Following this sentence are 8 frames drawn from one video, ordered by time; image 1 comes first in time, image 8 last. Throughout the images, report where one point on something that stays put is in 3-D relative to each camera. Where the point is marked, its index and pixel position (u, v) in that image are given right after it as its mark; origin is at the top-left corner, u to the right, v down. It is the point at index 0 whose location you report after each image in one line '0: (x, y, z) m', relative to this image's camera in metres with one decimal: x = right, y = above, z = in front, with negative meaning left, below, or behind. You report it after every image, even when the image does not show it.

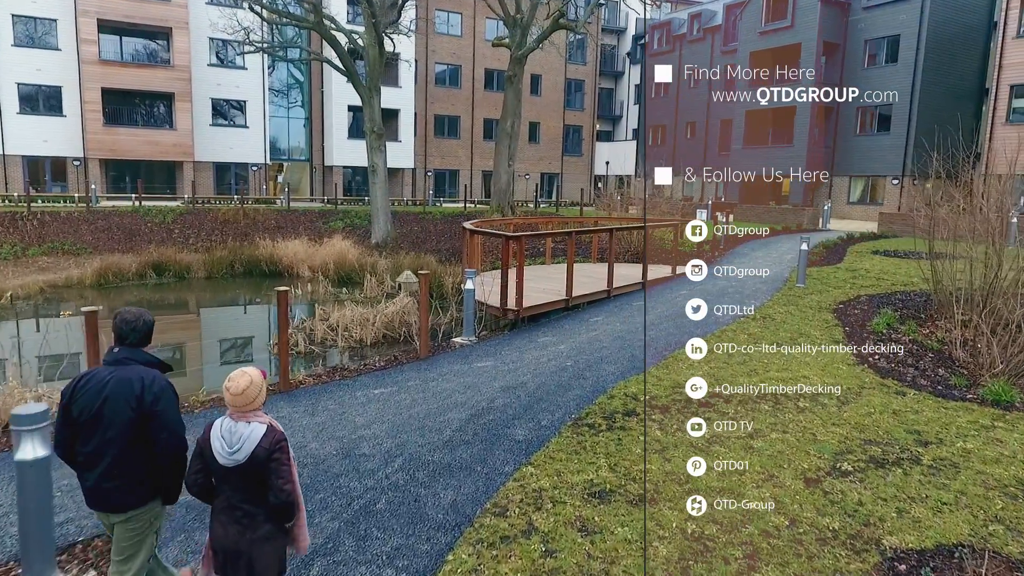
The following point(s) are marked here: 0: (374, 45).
0: (-2.8, +4.9, +13.9) m
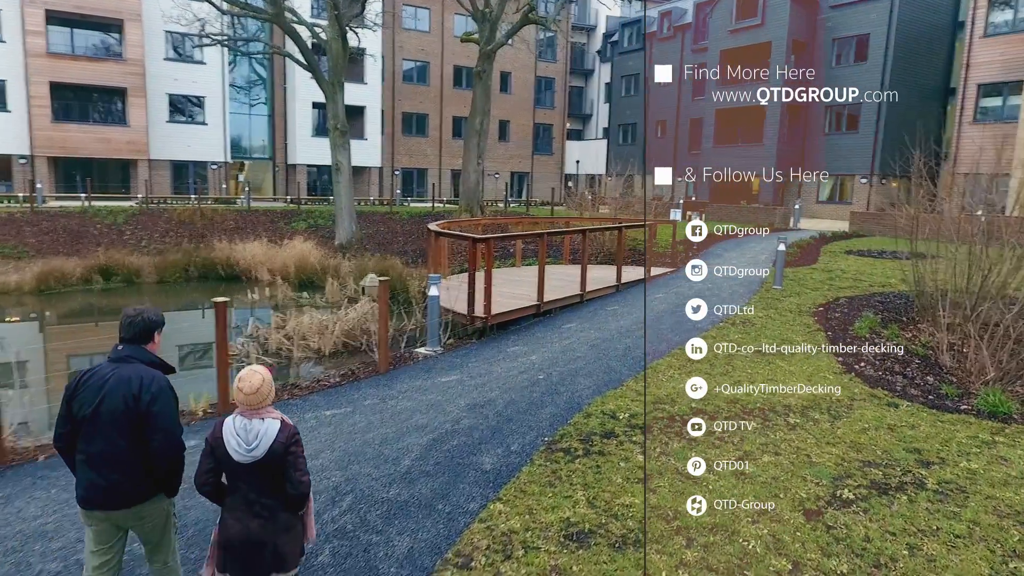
0: (-3.4, +4.8, +13.4) m
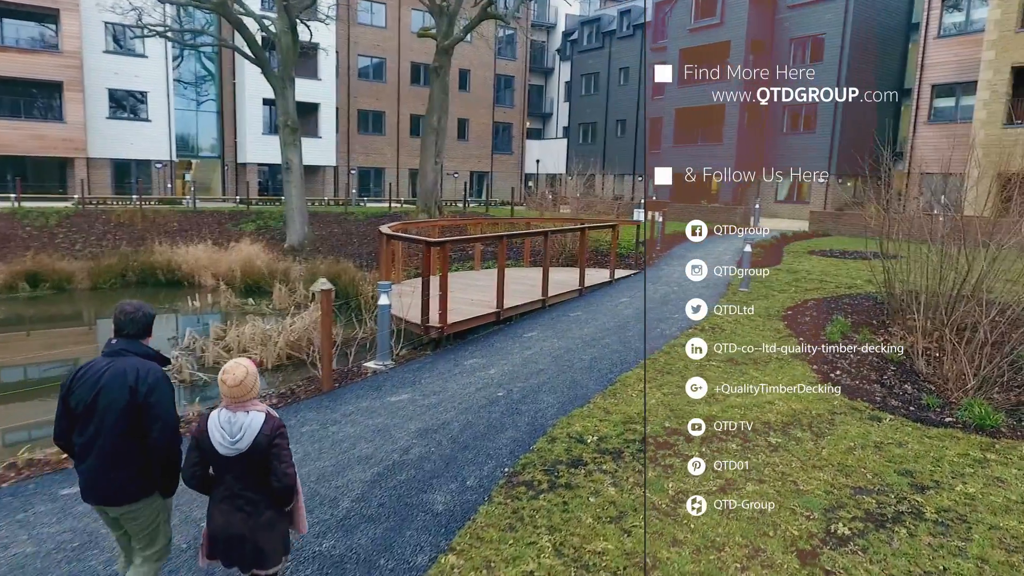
0: (-4.2, +4.7, +12.8) m
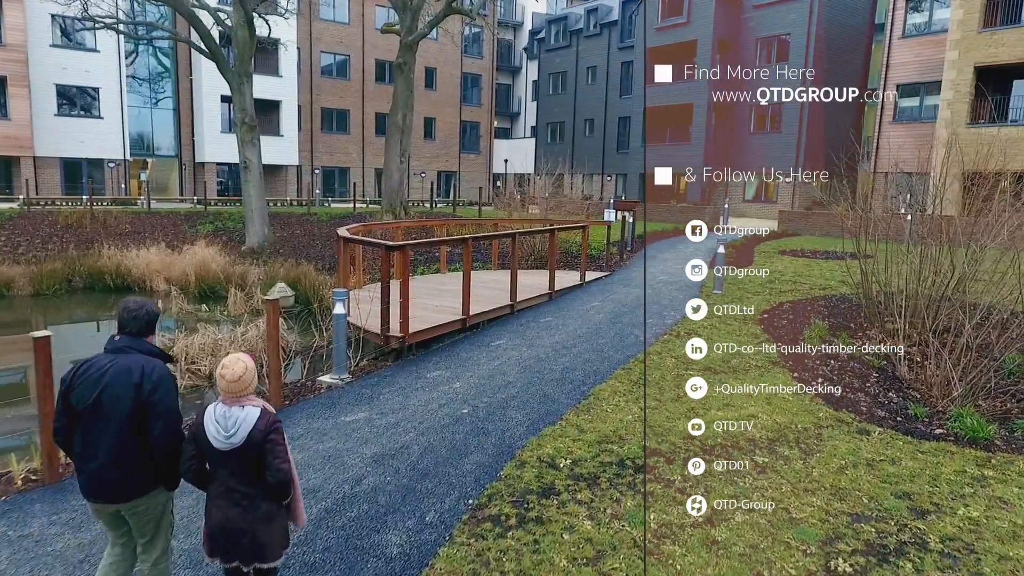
0: (-4.8, +4.7, +12.3) m
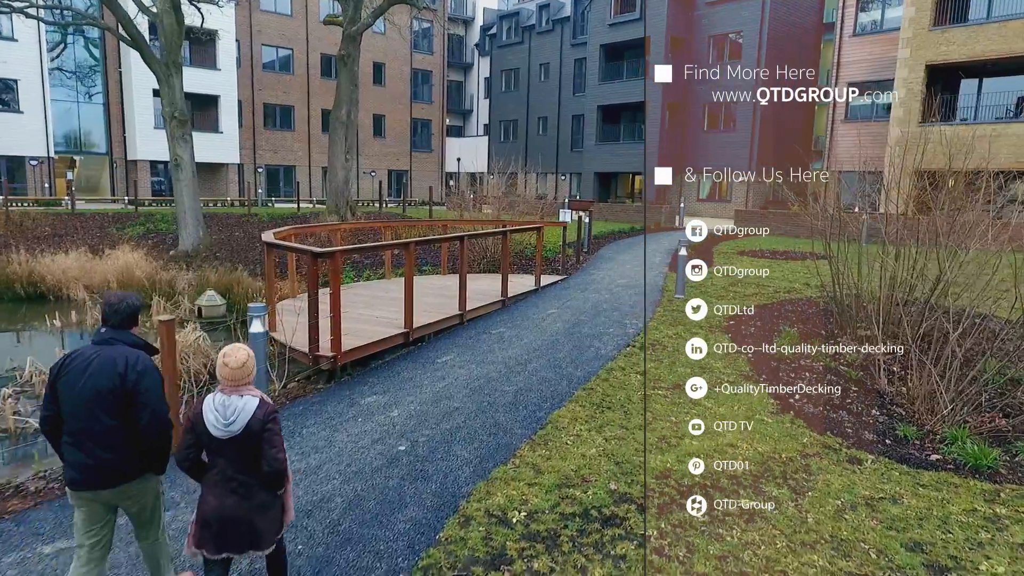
0: (-5.6, +4.5, +11.5) m
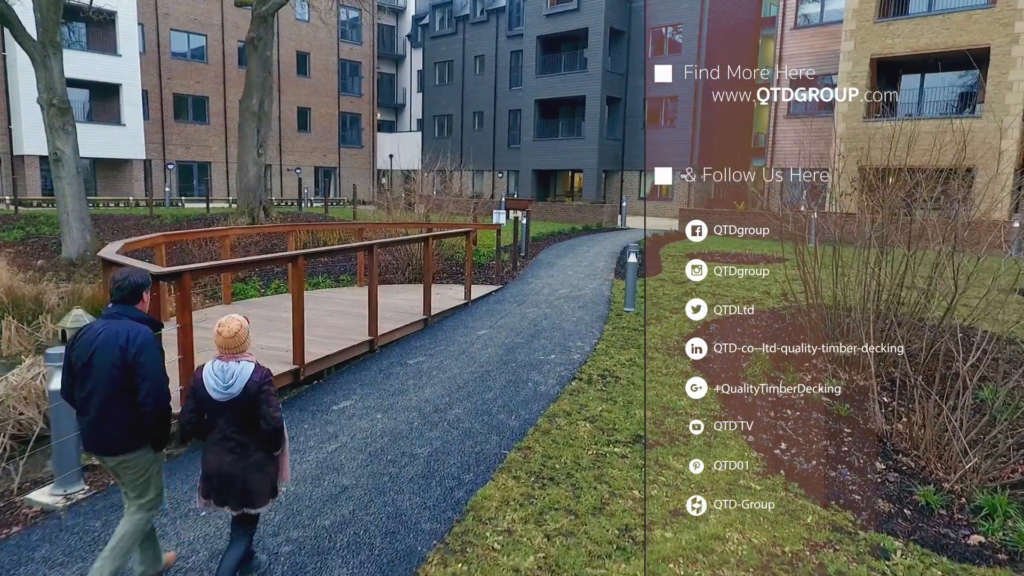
0: (-6.7, +4.4, +10.0) m
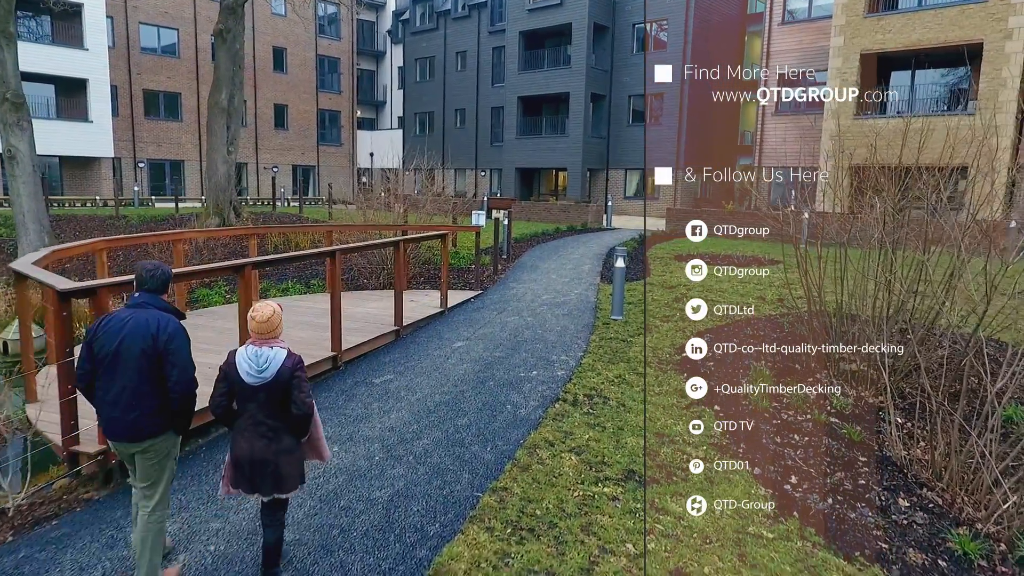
0: (-6.9, +4.3, +9.5) m
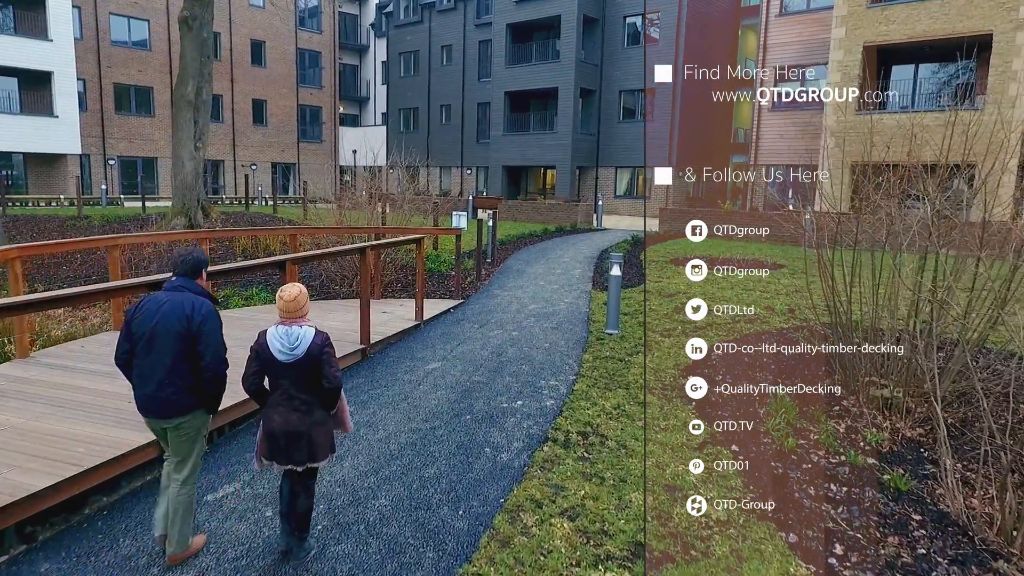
0: (-7.1, +4.2, +8.8) m
